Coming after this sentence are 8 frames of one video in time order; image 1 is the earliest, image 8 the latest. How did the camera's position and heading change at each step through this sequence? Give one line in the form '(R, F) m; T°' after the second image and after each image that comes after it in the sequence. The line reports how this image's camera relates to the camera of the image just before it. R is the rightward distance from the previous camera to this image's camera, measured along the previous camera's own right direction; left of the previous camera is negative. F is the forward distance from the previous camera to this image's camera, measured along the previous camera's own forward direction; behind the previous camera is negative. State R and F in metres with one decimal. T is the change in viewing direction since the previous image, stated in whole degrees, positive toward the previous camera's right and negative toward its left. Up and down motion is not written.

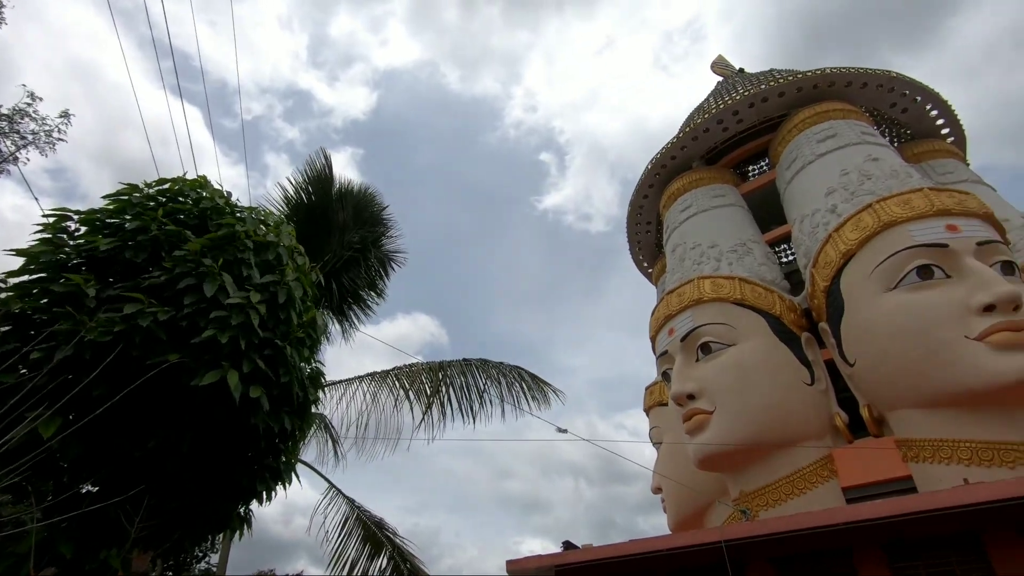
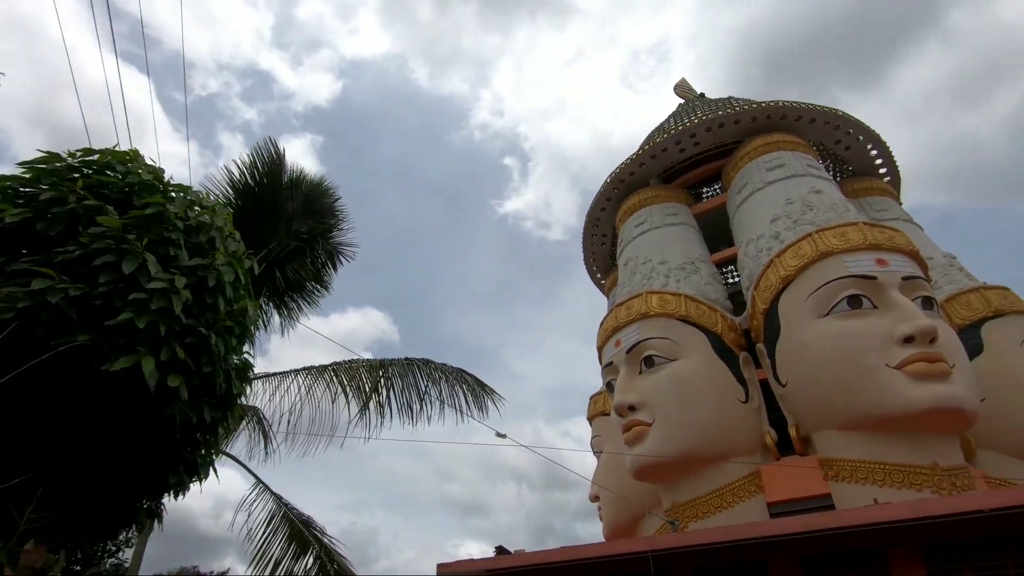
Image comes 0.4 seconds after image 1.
(+0.1, 0.0) m; +5°
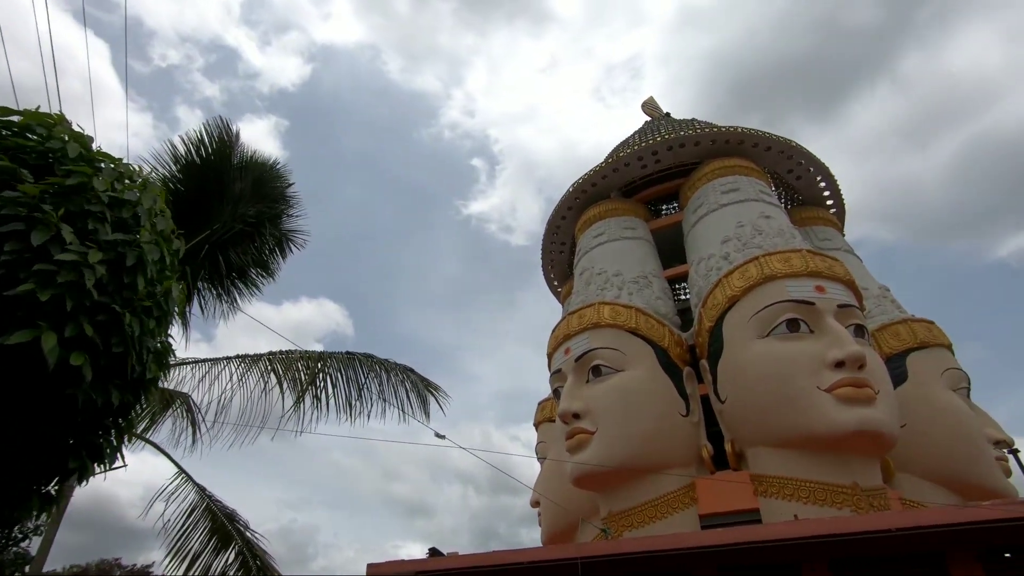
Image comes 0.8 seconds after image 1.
(+0.1, 0.0) m; +4°
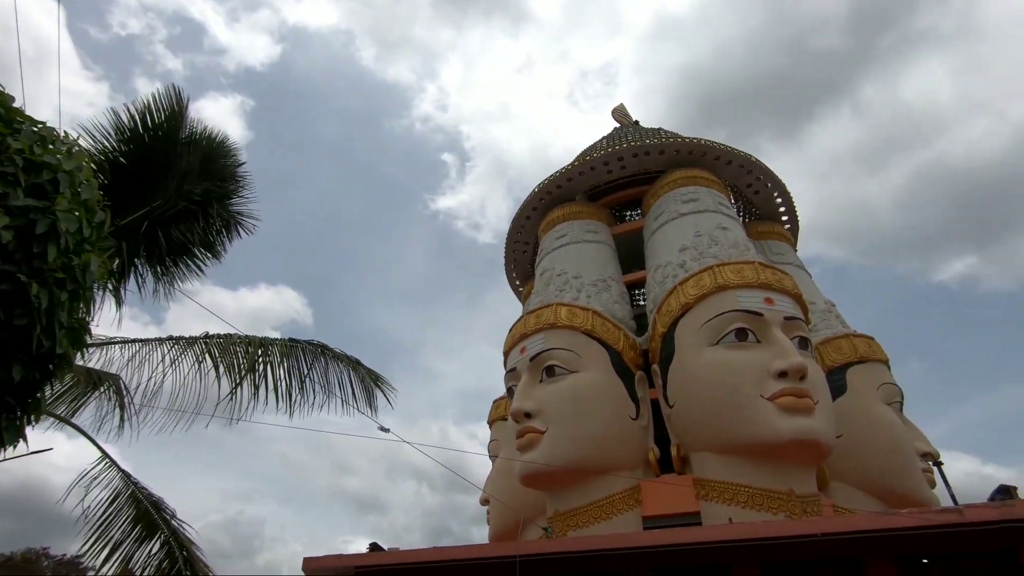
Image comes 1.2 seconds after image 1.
(+0.1, 0.0) m; +4°
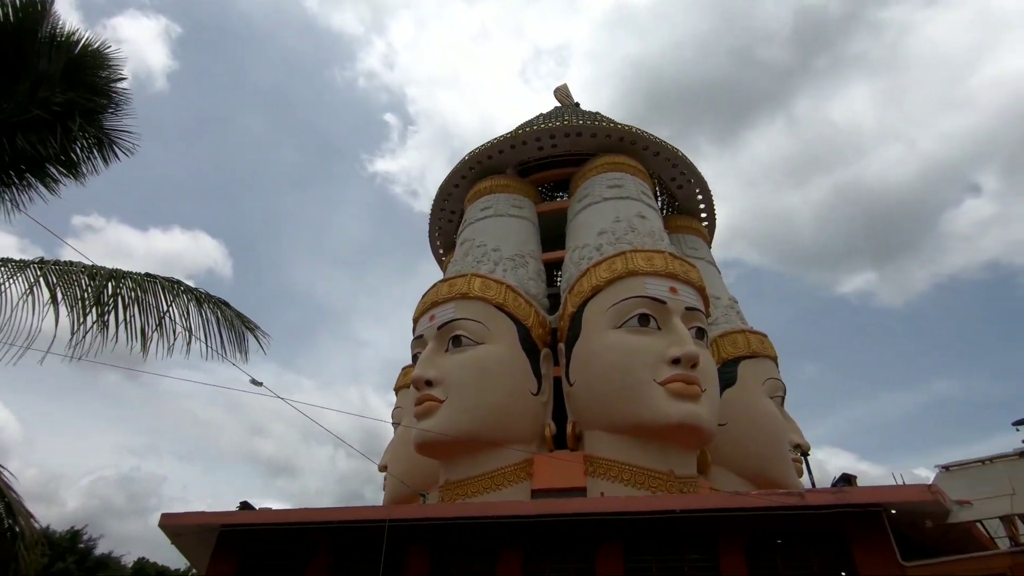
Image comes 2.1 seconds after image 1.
(+0.4, +0.1) m; +7°
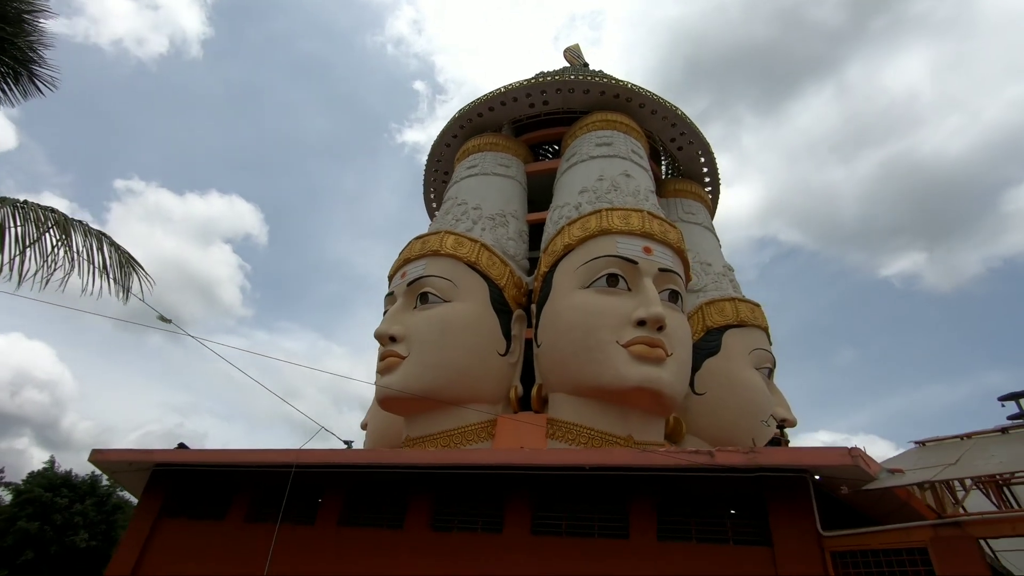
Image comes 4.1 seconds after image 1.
(+1.1, +0.3) m; -3°
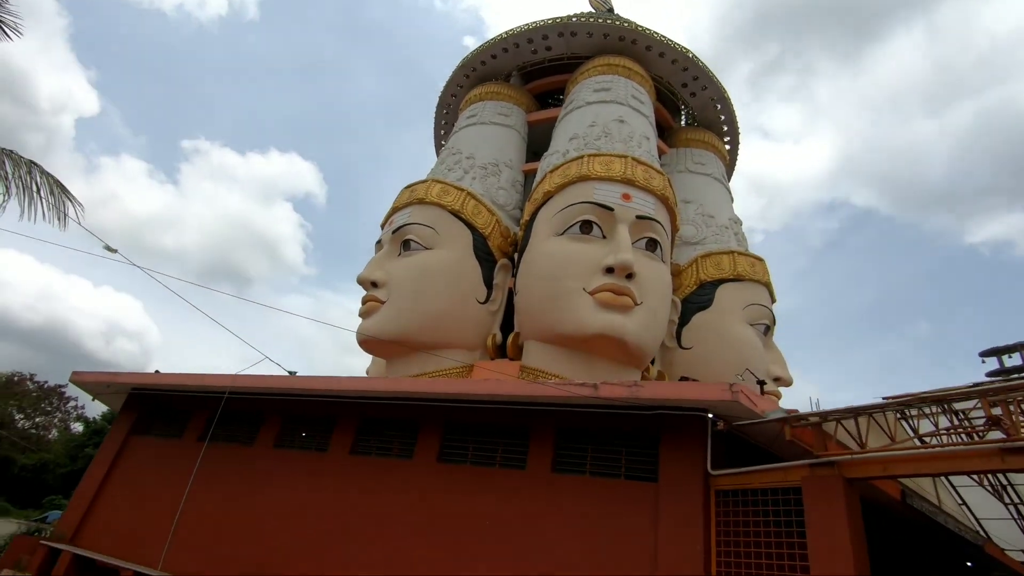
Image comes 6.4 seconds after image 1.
(+1.4, +0.1) m; -6°
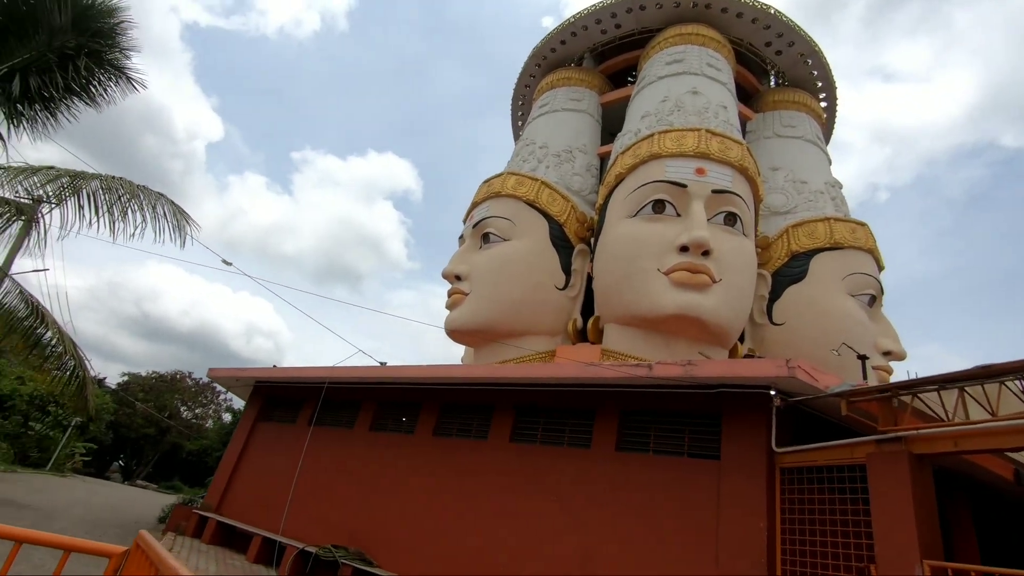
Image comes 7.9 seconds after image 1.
(+0.4, -0.2) m; -11°
